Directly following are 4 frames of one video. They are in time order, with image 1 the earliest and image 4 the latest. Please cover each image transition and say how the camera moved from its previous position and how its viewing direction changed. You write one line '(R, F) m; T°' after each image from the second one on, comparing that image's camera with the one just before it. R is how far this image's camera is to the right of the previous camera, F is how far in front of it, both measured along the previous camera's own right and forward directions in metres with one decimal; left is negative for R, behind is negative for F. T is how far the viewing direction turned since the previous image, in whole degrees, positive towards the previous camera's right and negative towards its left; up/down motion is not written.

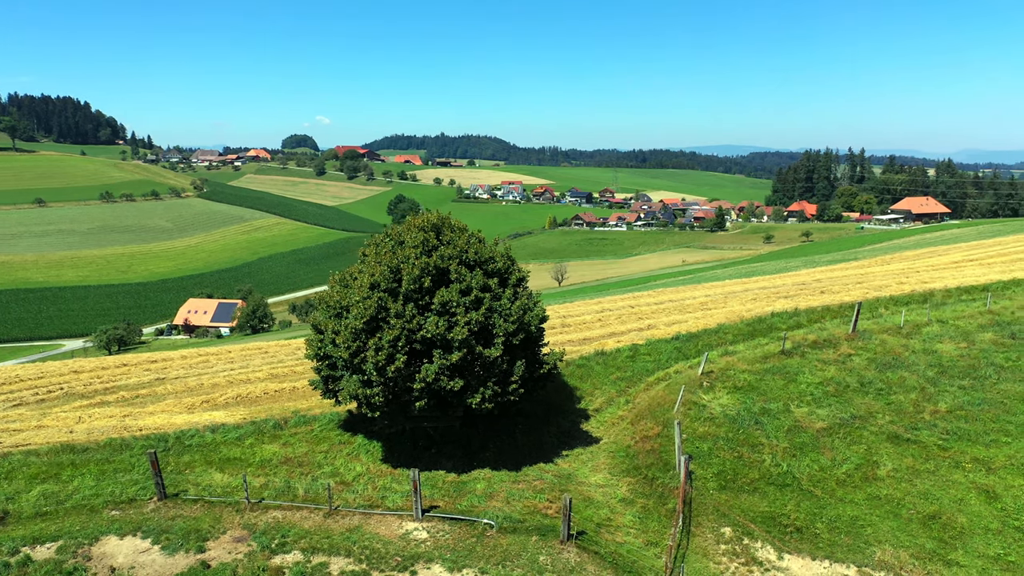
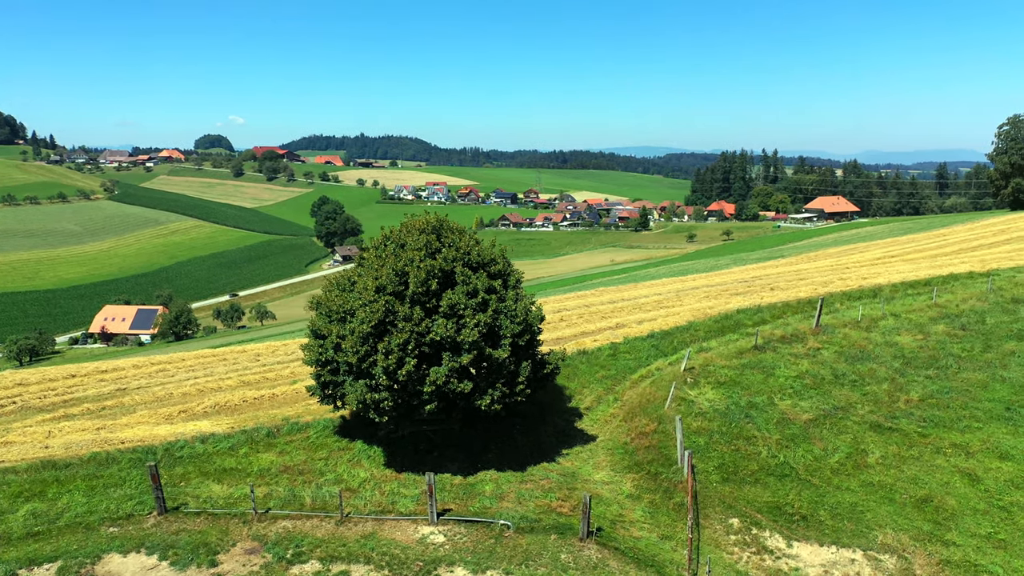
(-1.3, 0.0) m; +4°
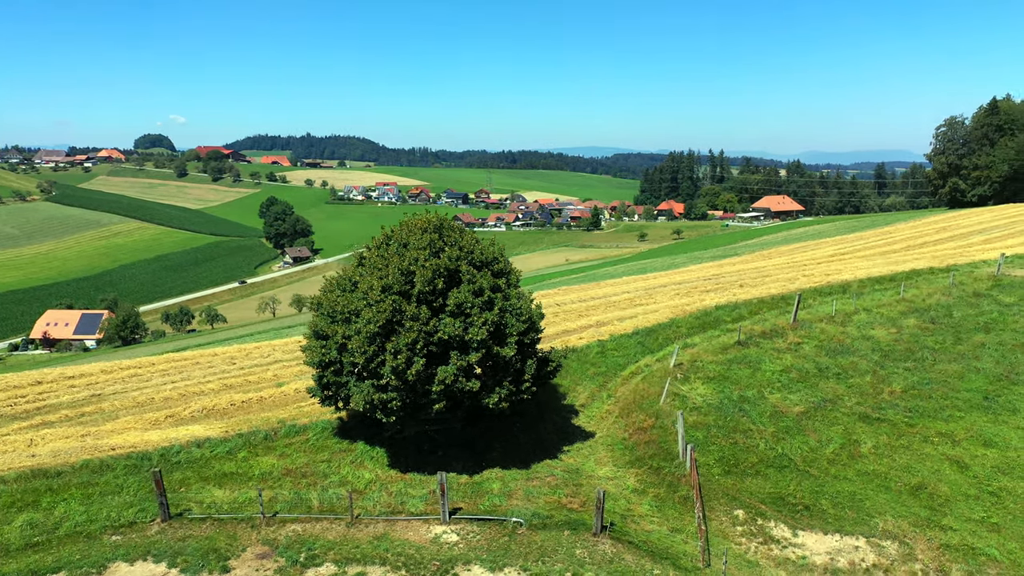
(-0.9, 0.0) m; +2°
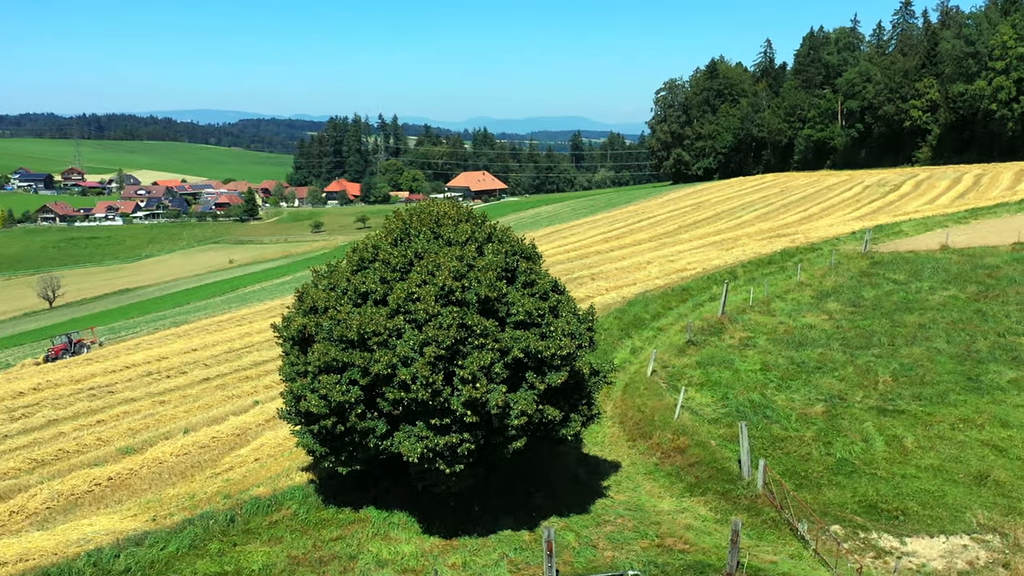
(-4.1, +1.8) m; +9°
